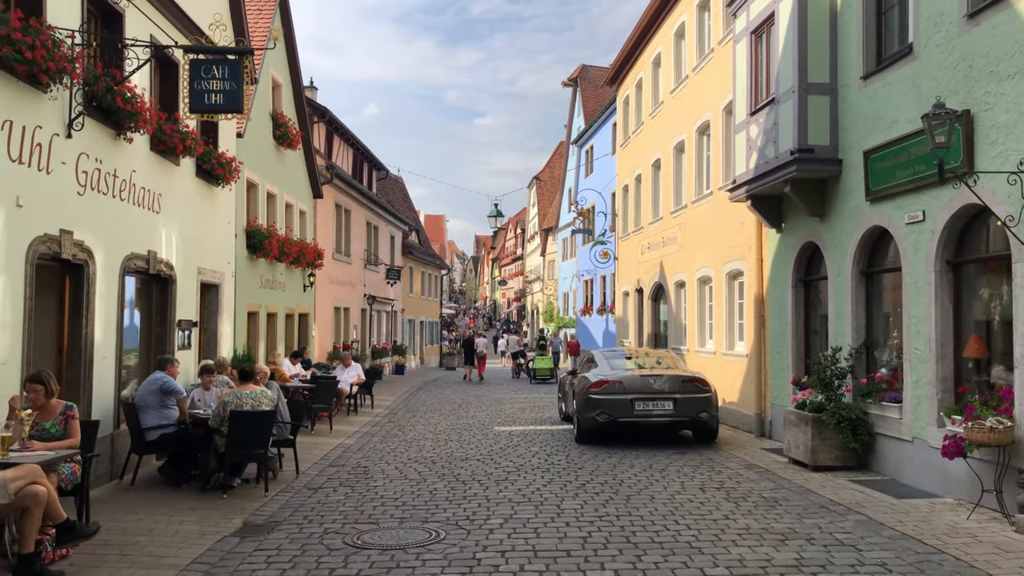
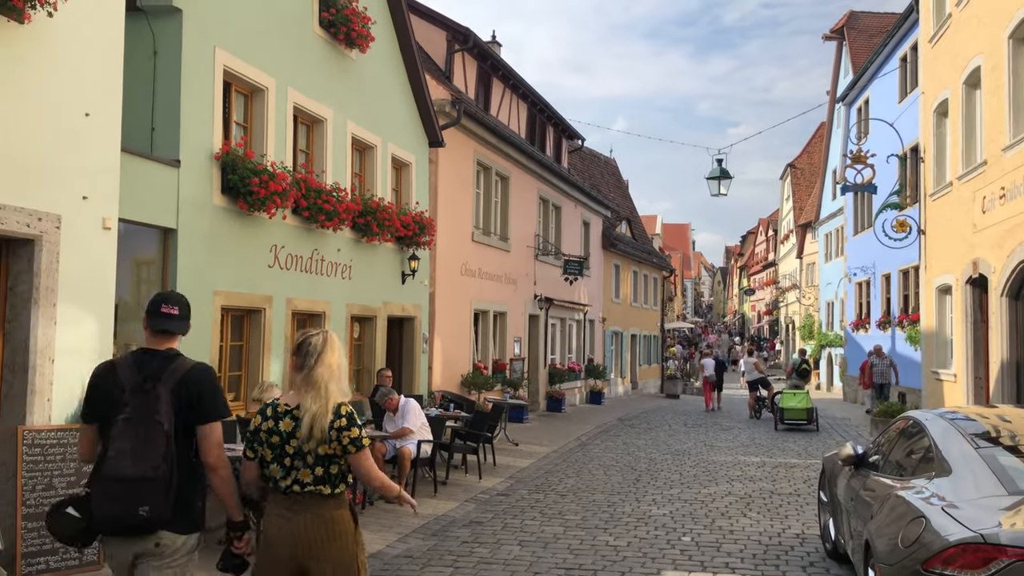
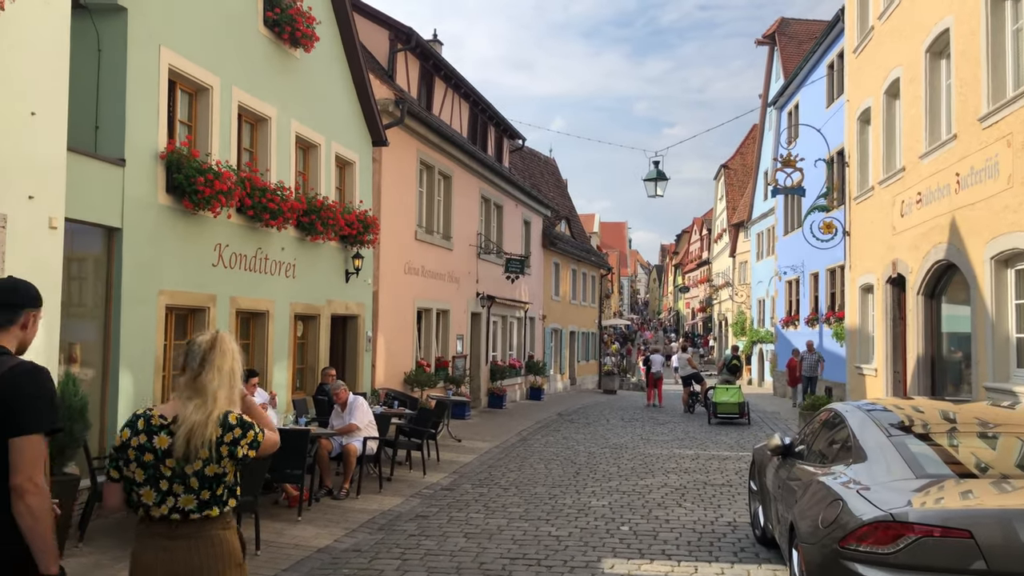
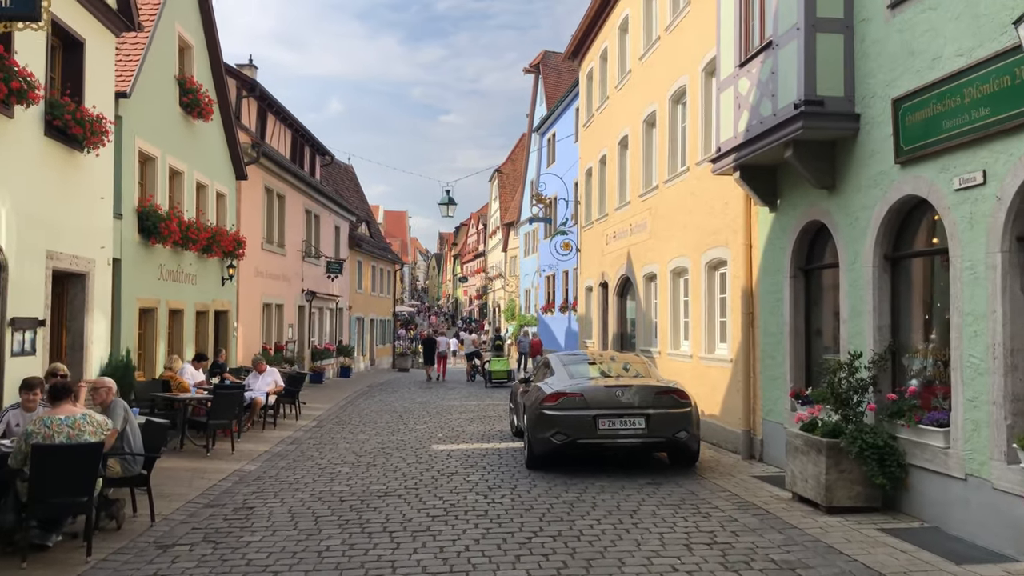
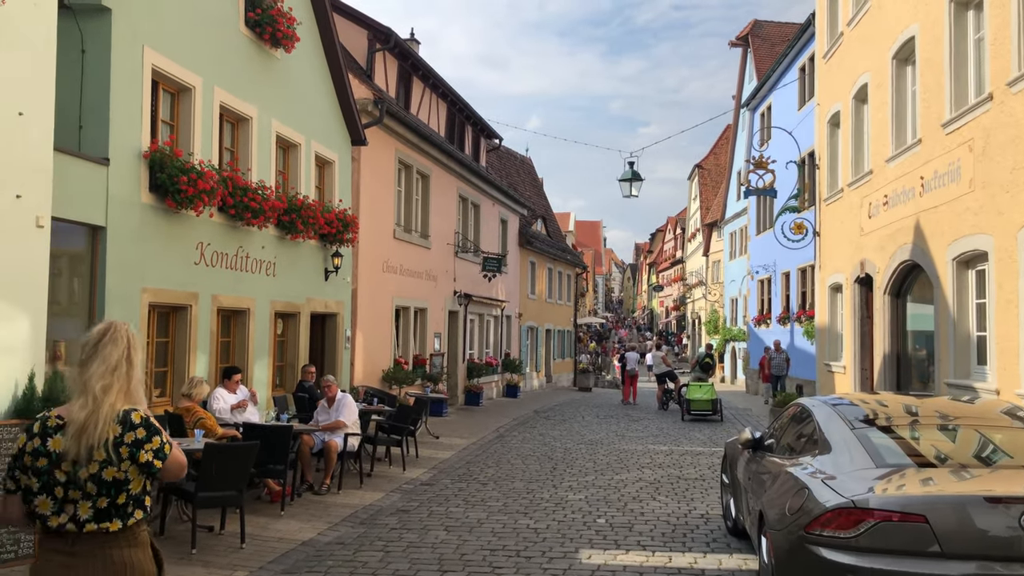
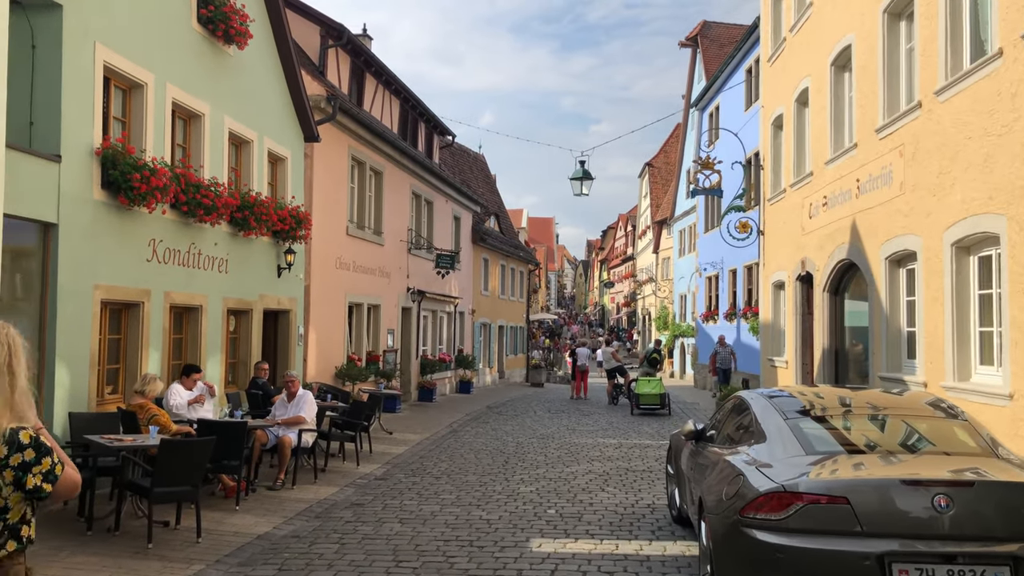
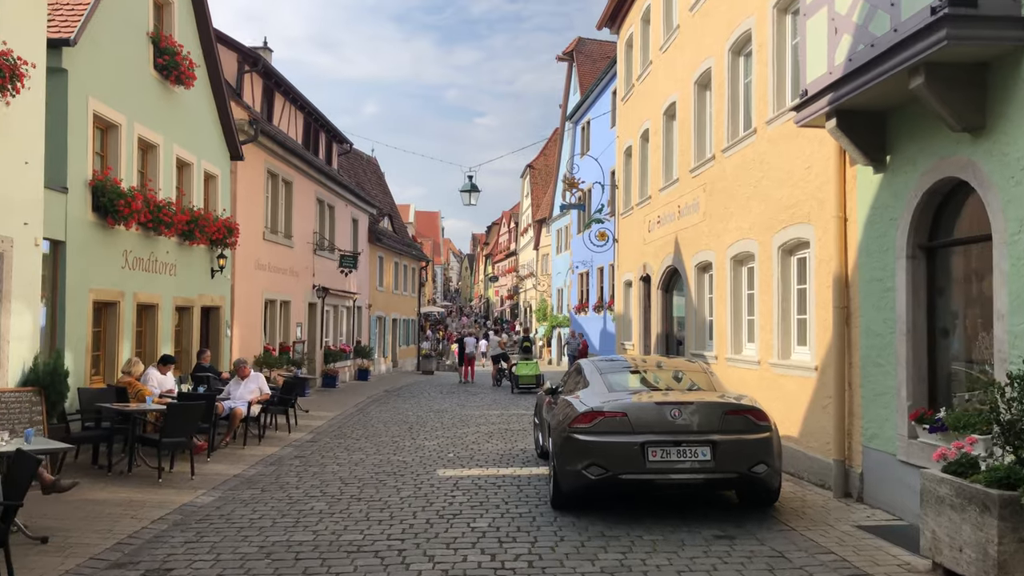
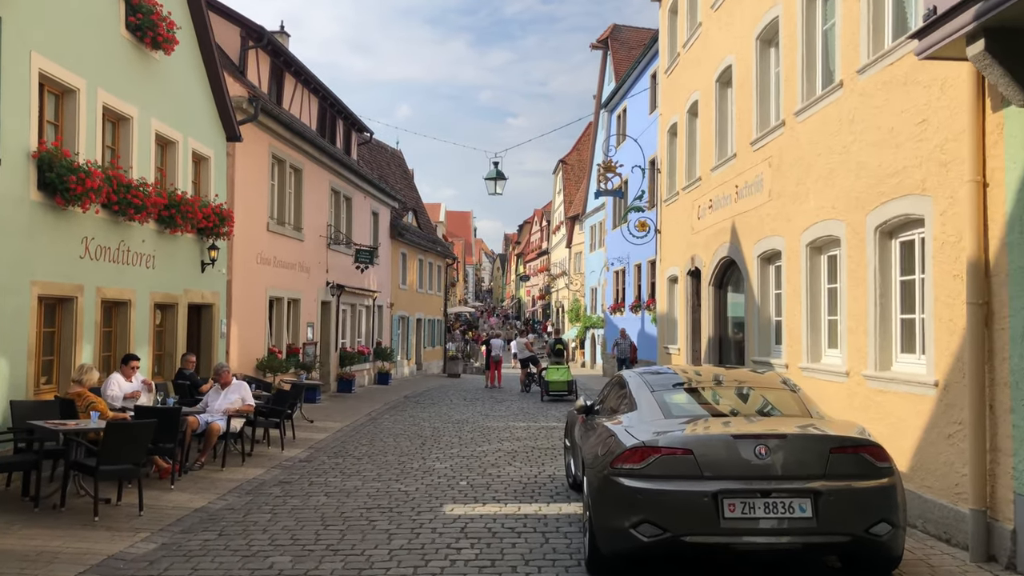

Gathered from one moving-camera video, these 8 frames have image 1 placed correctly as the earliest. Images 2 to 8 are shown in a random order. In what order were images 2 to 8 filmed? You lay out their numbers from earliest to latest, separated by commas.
4, 7, 8, 6, 5, 3, 2
